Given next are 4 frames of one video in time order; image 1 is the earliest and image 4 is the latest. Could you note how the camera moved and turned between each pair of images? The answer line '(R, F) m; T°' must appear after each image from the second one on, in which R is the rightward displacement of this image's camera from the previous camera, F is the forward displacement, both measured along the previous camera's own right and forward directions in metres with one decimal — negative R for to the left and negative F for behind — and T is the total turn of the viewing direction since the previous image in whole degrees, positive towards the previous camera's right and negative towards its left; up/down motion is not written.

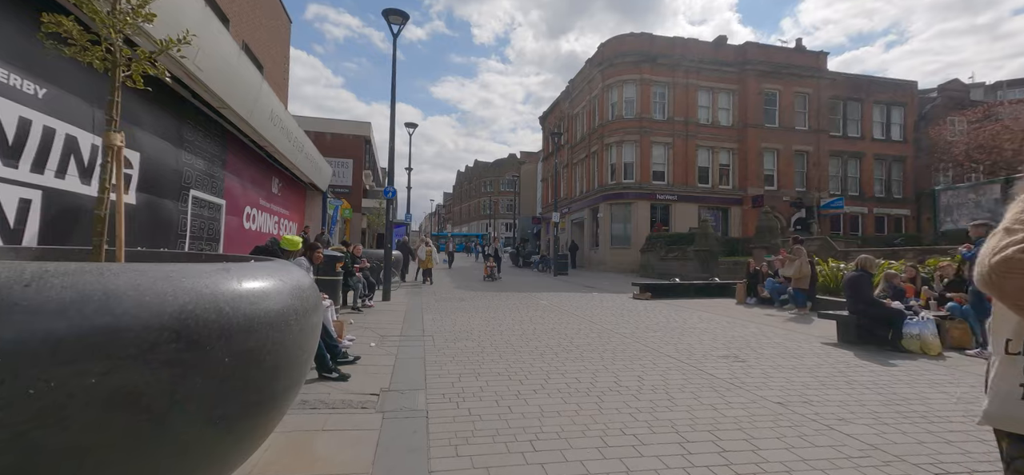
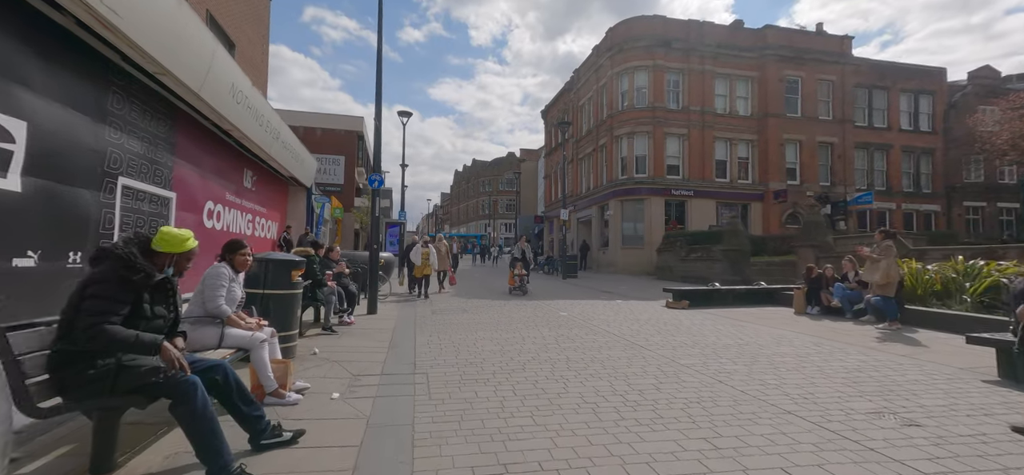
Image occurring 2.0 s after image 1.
(-0.3, +1.9) m; 0°
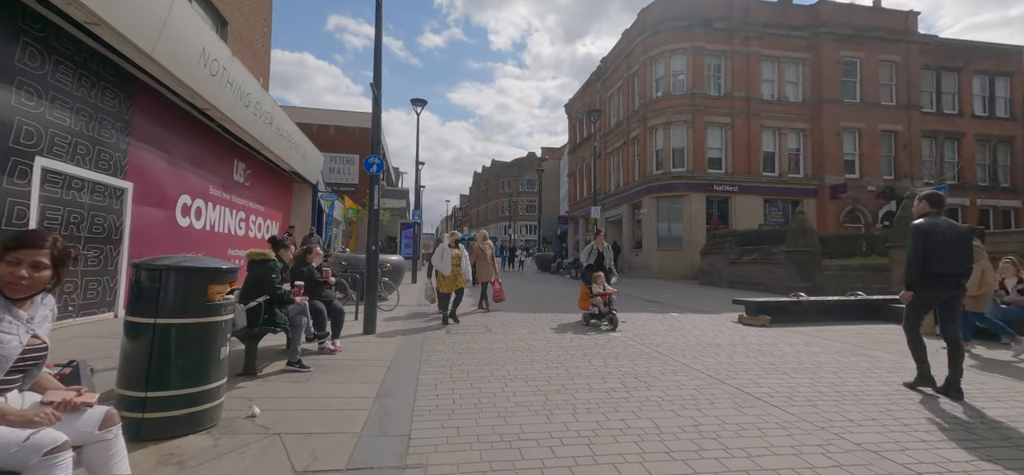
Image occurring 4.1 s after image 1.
(-0.2, +1.9) m; -3°
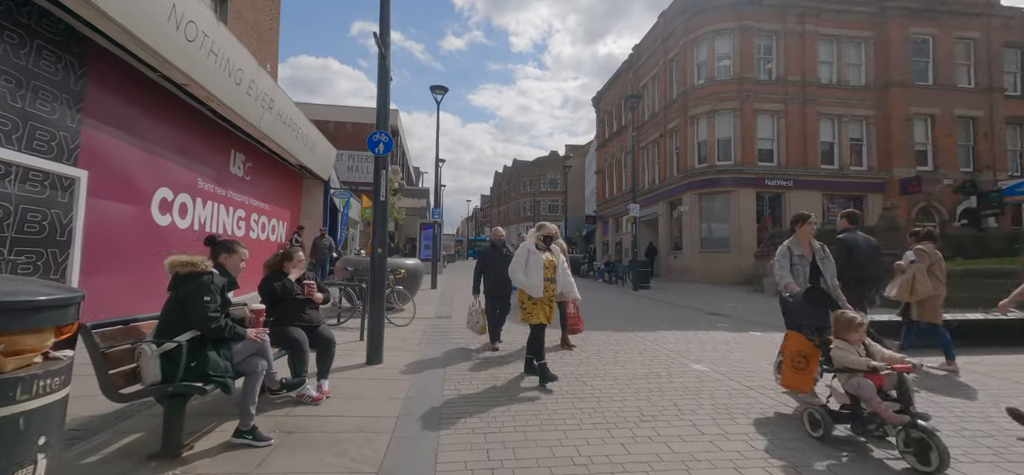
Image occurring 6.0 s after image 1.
(-0.3, +1.7) m; -3°
